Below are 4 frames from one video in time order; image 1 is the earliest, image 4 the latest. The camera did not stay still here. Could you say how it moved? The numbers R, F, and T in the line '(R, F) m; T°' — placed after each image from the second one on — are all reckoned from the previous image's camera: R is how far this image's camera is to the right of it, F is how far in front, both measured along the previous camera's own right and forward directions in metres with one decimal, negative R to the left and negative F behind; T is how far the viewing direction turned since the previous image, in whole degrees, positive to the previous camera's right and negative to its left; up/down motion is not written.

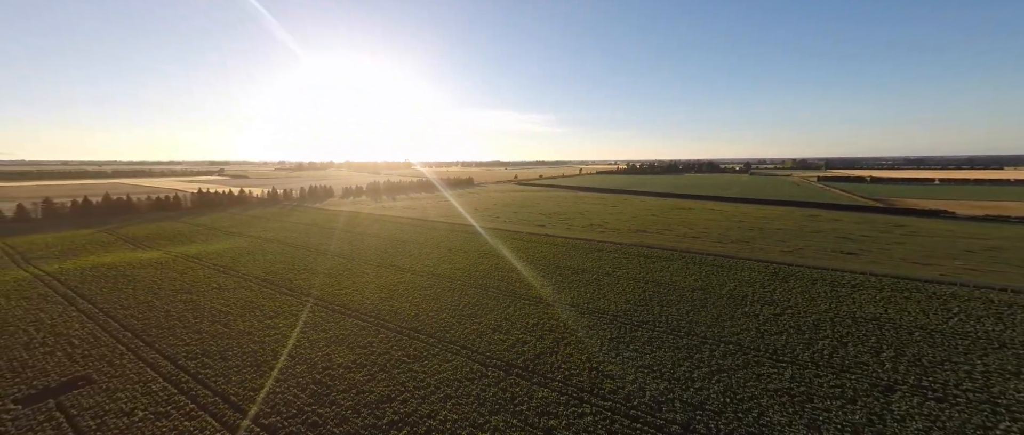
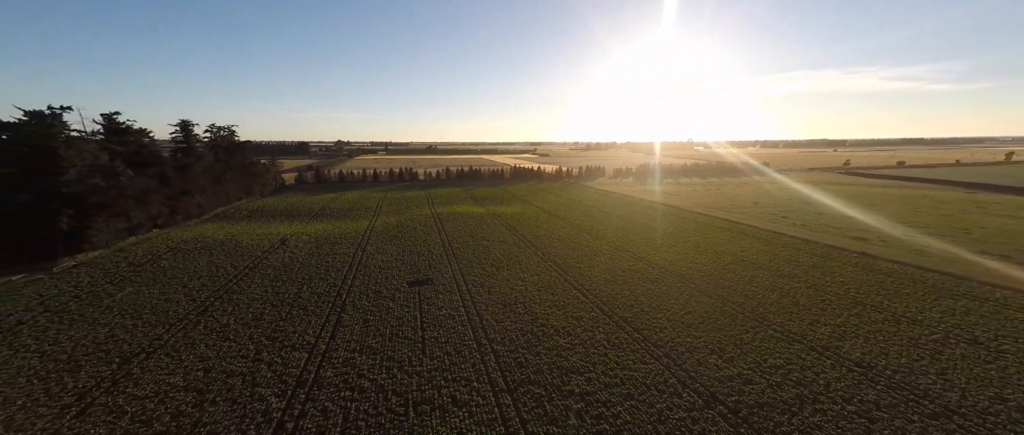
(+2.0, +0.7) m; -45°
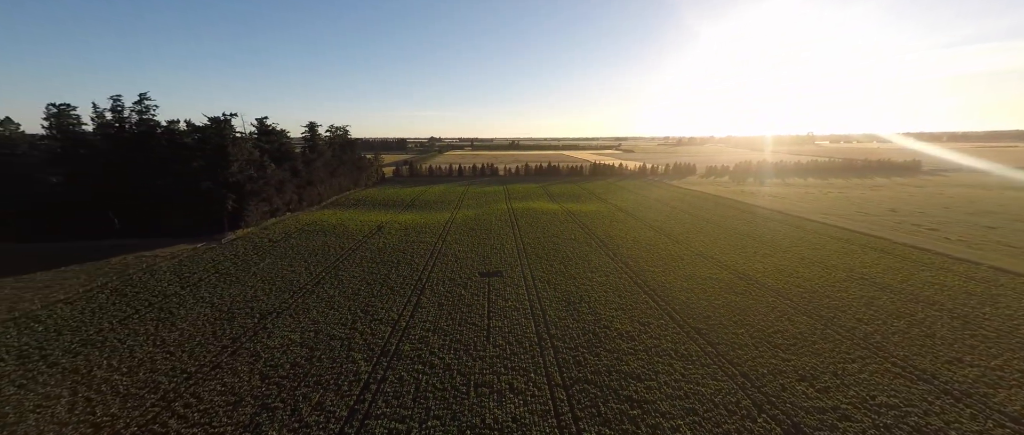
(+0.5, -0.2) m; -13°
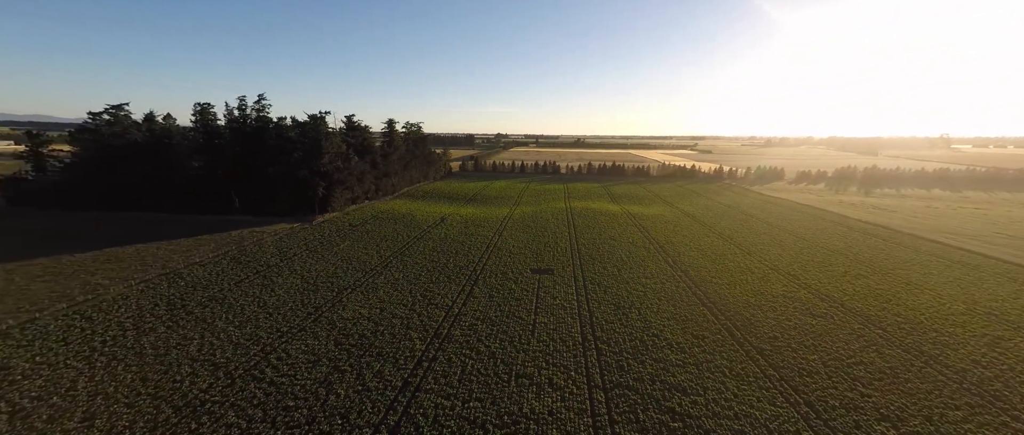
(+0.4, -0.2) m; -11°
